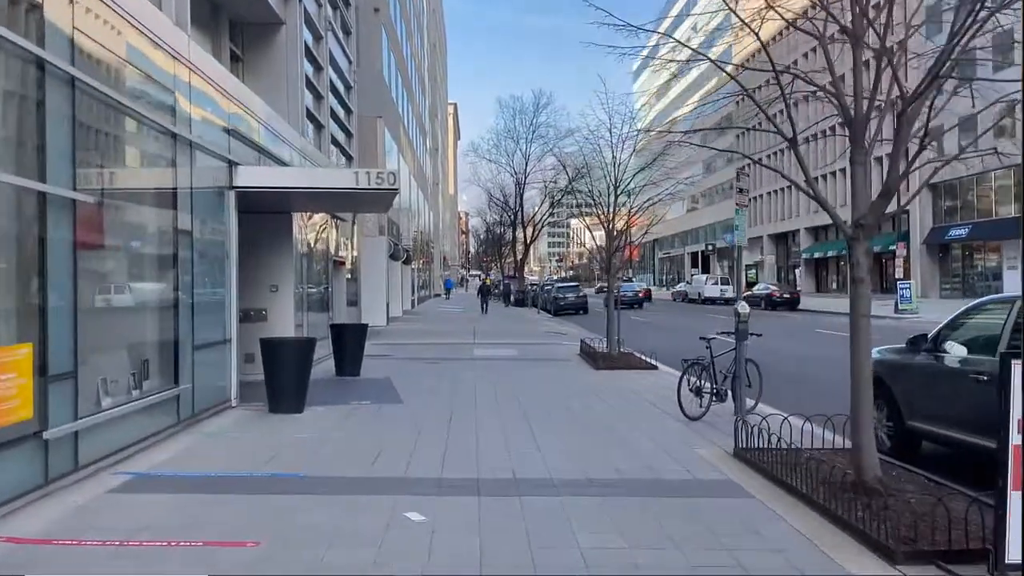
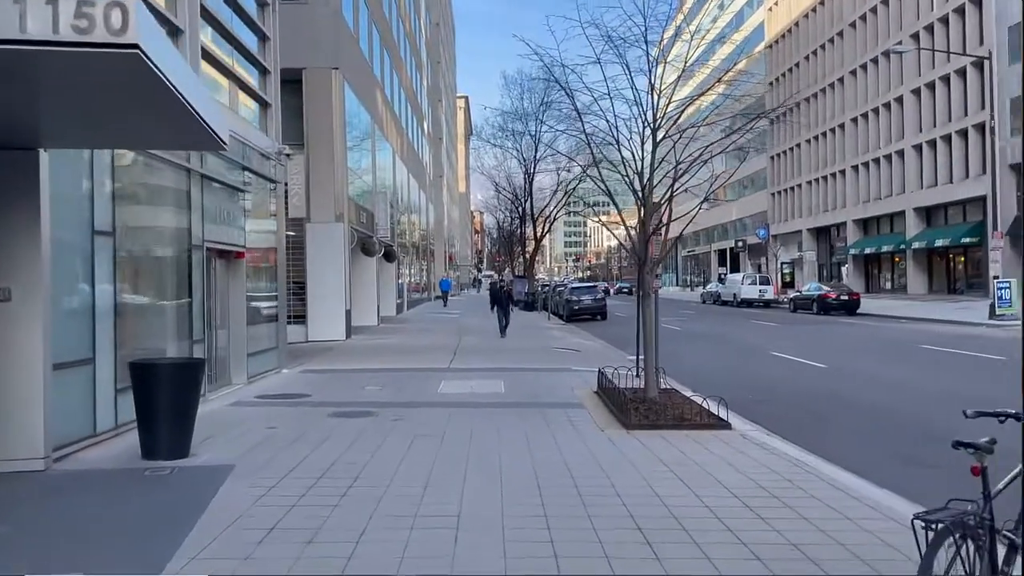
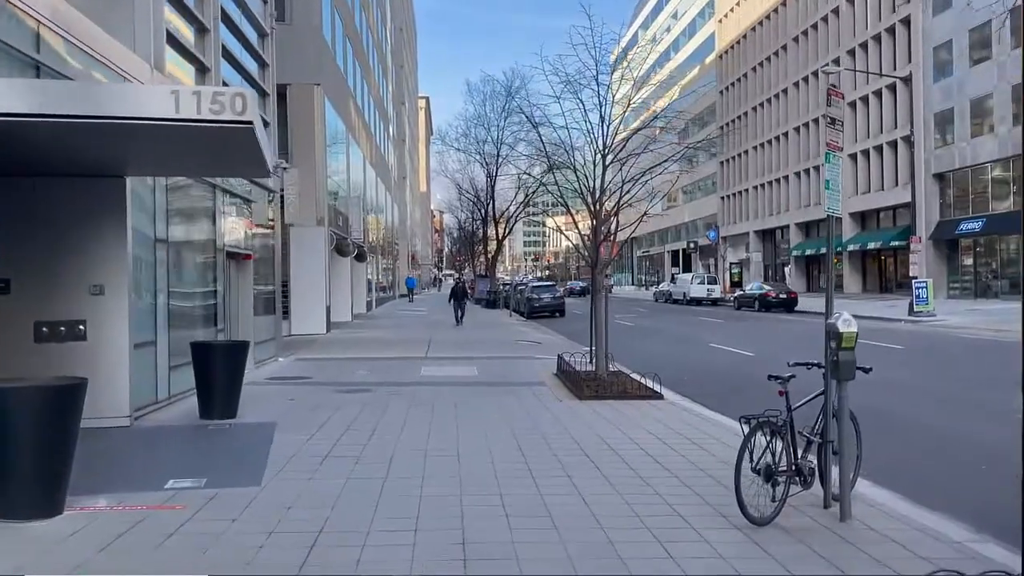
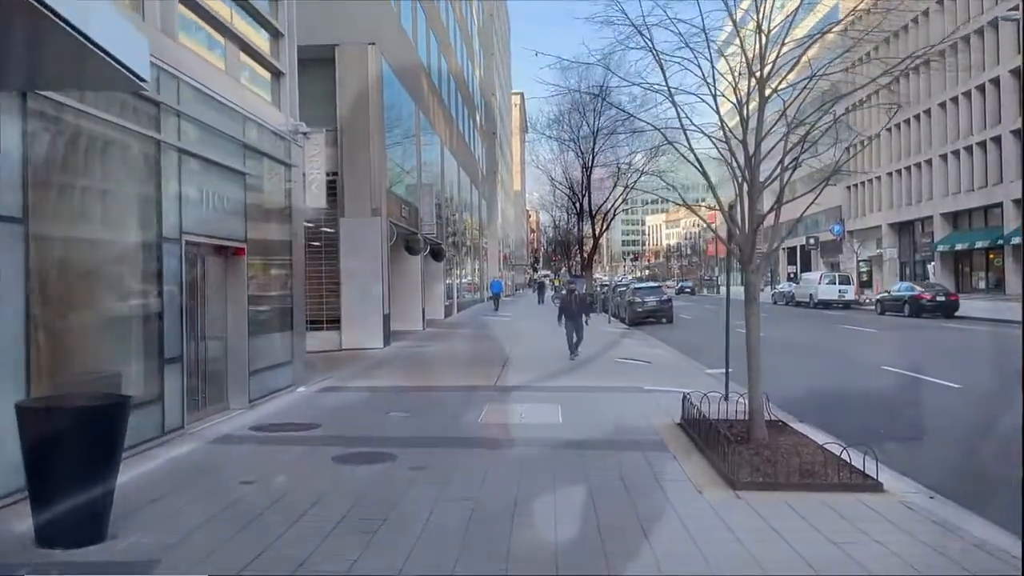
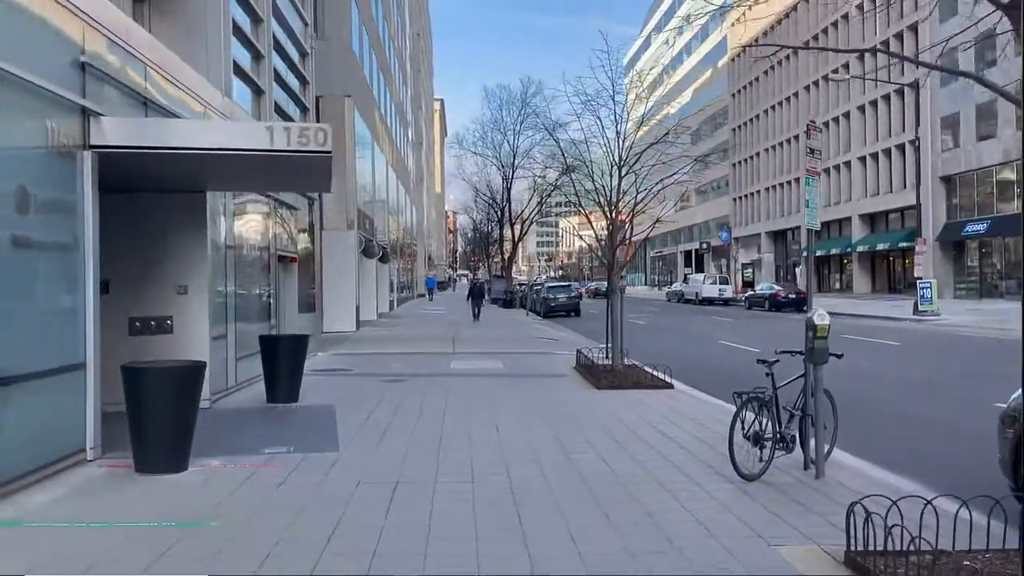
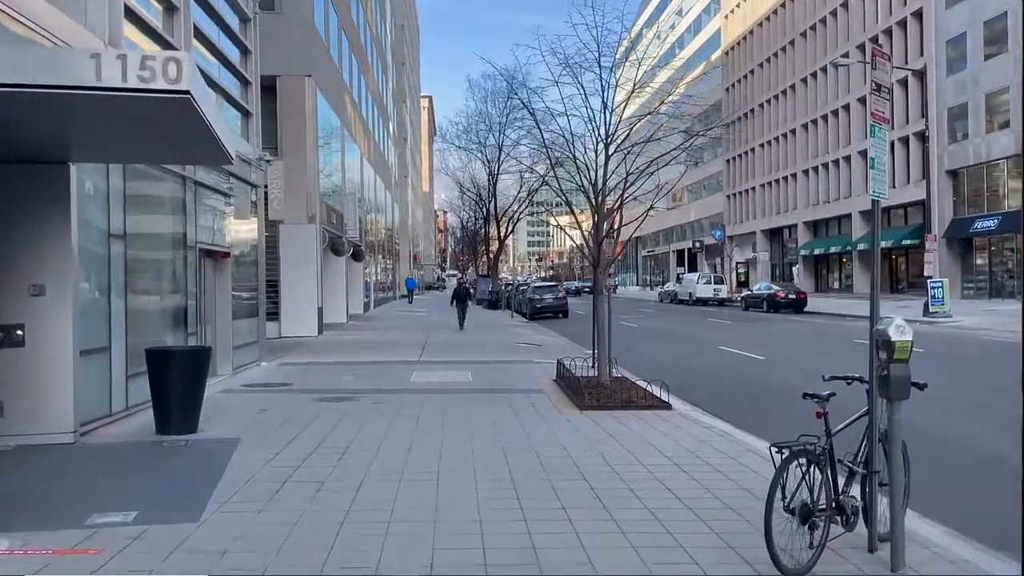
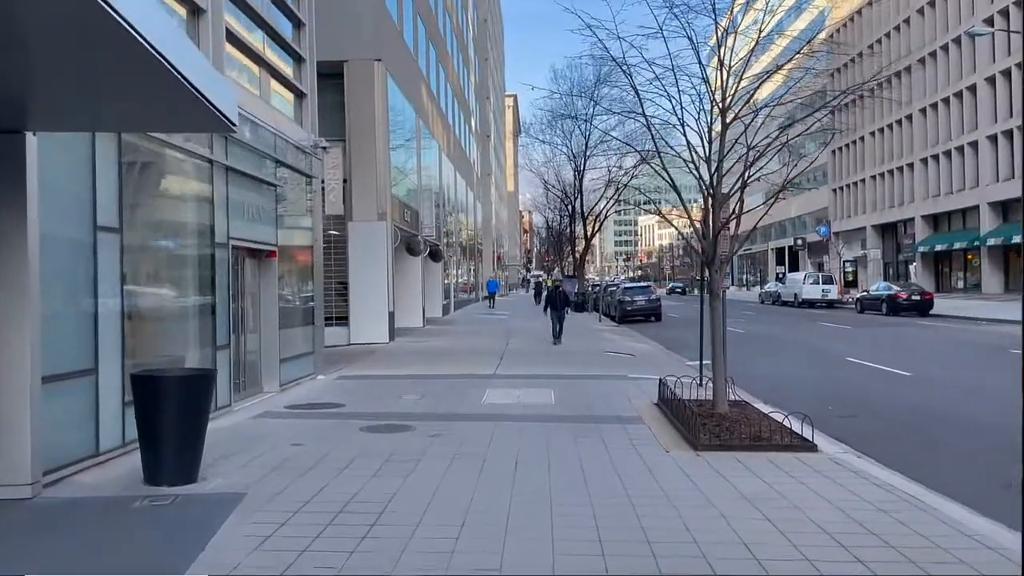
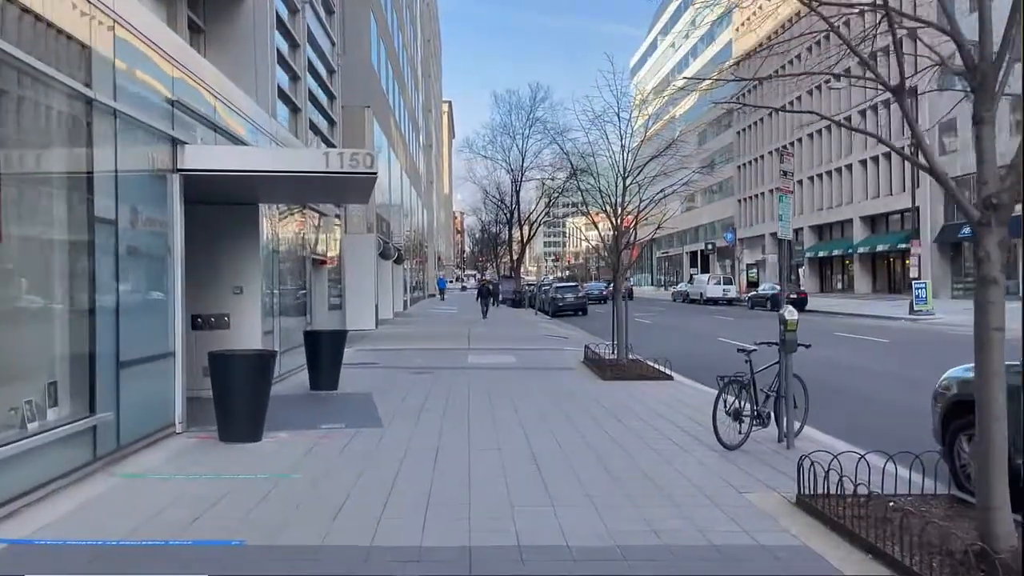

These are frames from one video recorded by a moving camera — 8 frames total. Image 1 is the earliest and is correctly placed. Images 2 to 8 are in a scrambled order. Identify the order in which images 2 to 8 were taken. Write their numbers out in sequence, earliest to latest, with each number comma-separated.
8, 5, 3, 6, 2, 7, 4
